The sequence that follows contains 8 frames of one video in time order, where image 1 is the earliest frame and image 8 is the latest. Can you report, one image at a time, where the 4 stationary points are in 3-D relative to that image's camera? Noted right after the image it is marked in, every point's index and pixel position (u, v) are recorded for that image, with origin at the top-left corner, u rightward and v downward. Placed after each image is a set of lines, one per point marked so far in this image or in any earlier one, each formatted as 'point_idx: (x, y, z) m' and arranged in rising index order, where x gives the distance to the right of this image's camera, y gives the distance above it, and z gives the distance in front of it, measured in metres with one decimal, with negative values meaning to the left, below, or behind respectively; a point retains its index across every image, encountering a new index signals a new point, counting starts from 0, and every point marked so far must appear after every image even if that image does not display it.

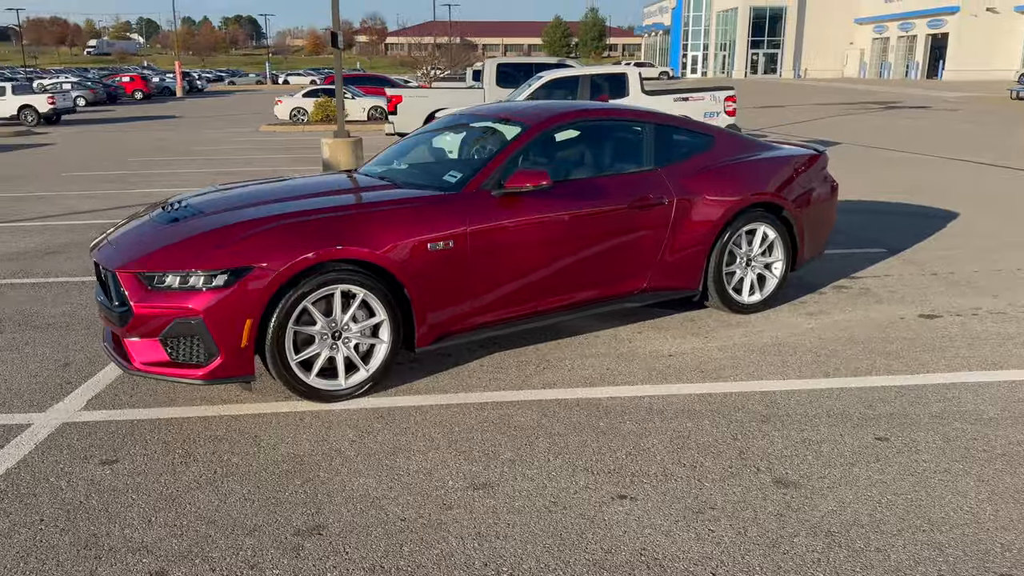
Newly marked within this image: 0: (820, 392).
0: (+1.5, -0.5, +4.2) m
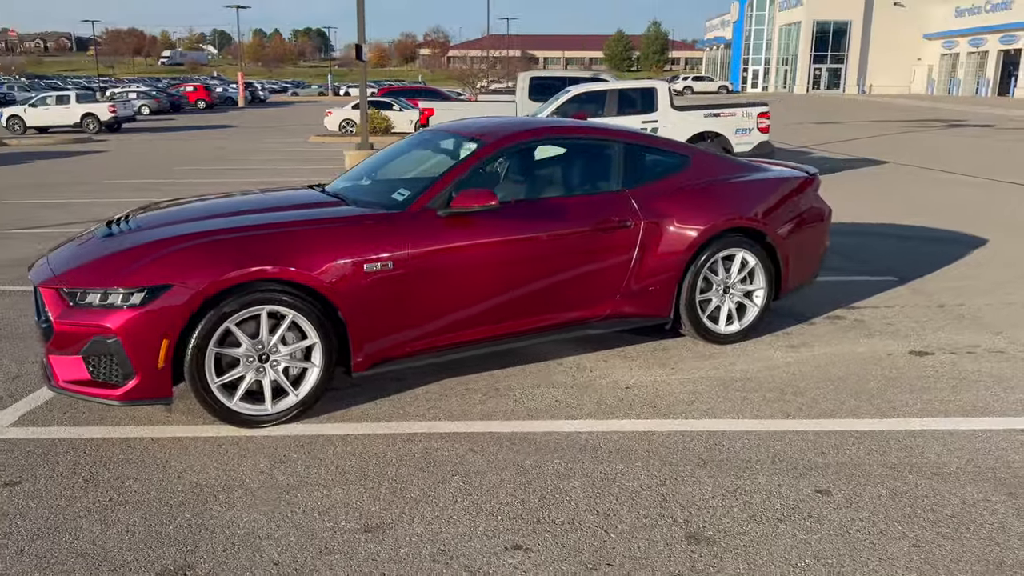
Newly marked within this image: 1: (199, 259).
0: (+1.2, -0.7, +3.9) m
1: (-1.4, +0.1, +3.9) m
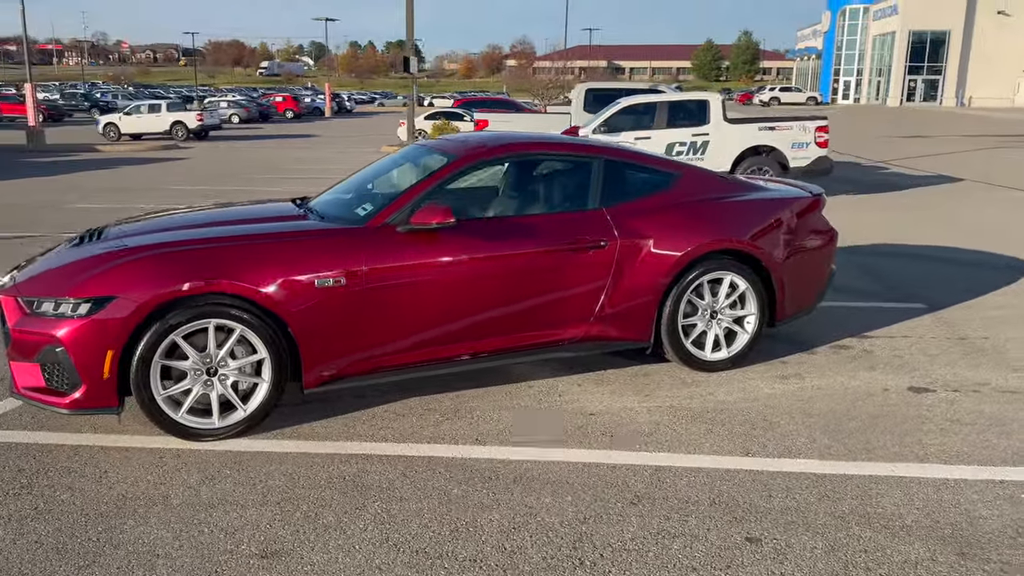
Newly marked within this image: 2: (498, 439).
0: (+0.9, -0.8, +3.7) m
1: (-1.7, +0.1, +3.9) m
2: (-0.1, -0.7, +4.1) m
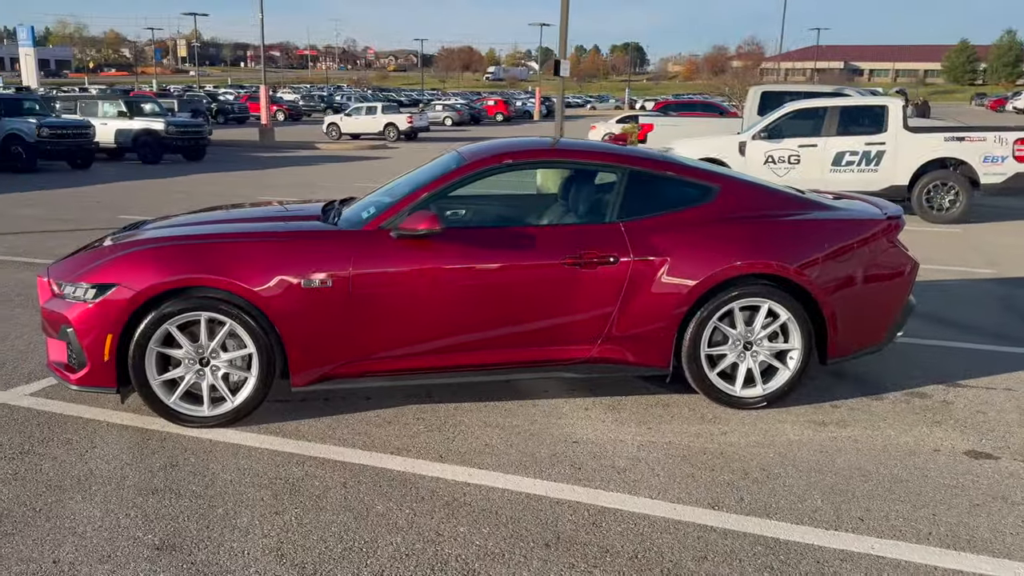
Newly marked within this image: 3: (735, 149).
0: (+0.6, -0.9, +3.3) m
1: (-1.8, +0.1, +4.1) m
2: (-0.2, -0.8, +3.9) m
3: (+3.4, +2.1, +12.8) m
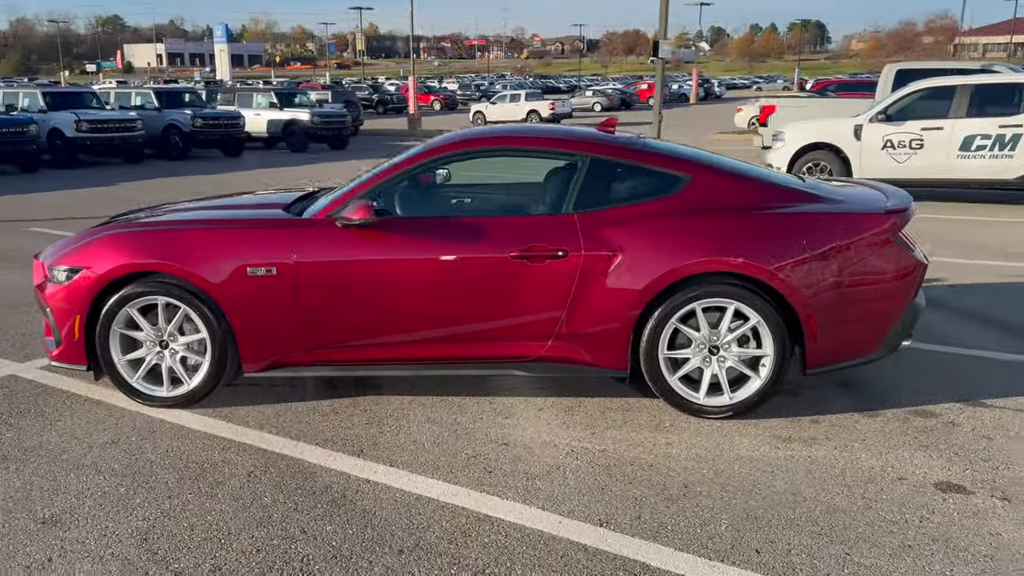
0: (+0.1, -0.9, +3.0) m
1: (-2.1, +0.2, +4.3) m
2: (-0.6, -0.8, +3.8) m
3: (+4.7, +2.2, +11.8) m
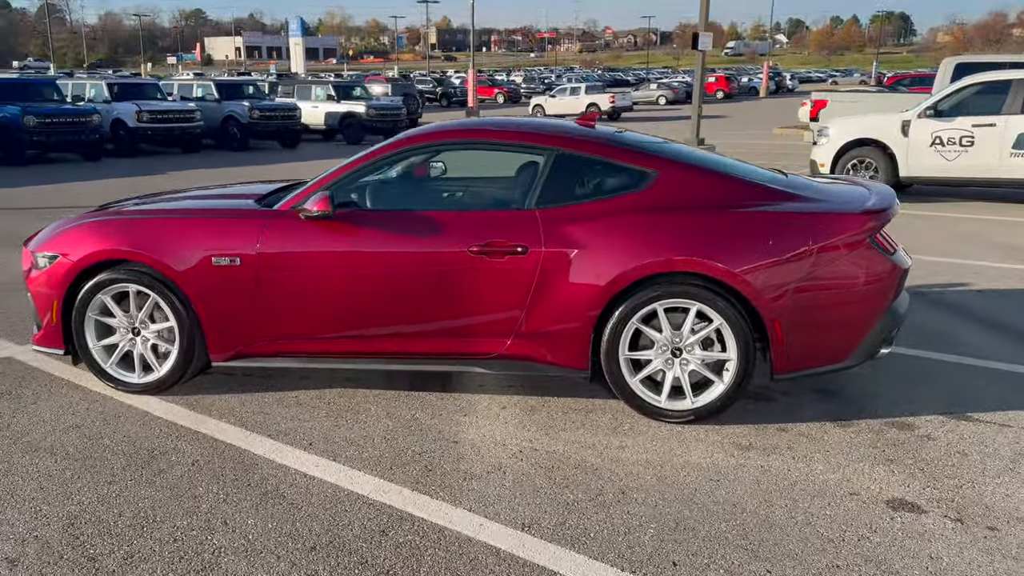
0: (-0.2, -0.9, +3.0) m
1: (-2.2, +0.3, +4.4) m
2: (-0.8, -0.7, +3.8) m
3: (+5.2, +2.1, +11.4) m
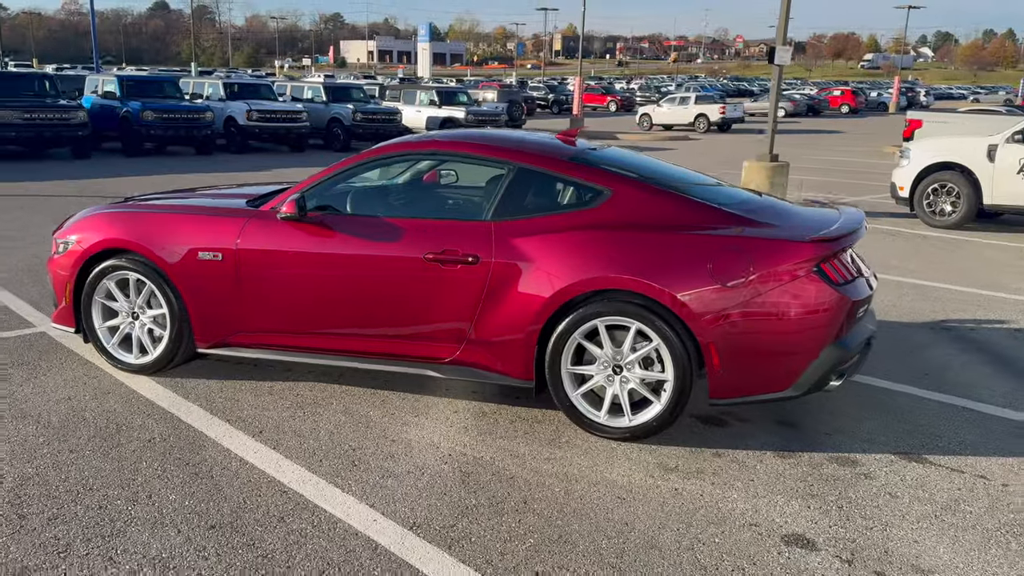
0: (-0.6, -0.9, +3.1) m
1: (-2.4, +0.4, +4.9) m
2: (-1.1, -0.7, +4.1) m
3: (+6.0, +1.7, +10.7) m
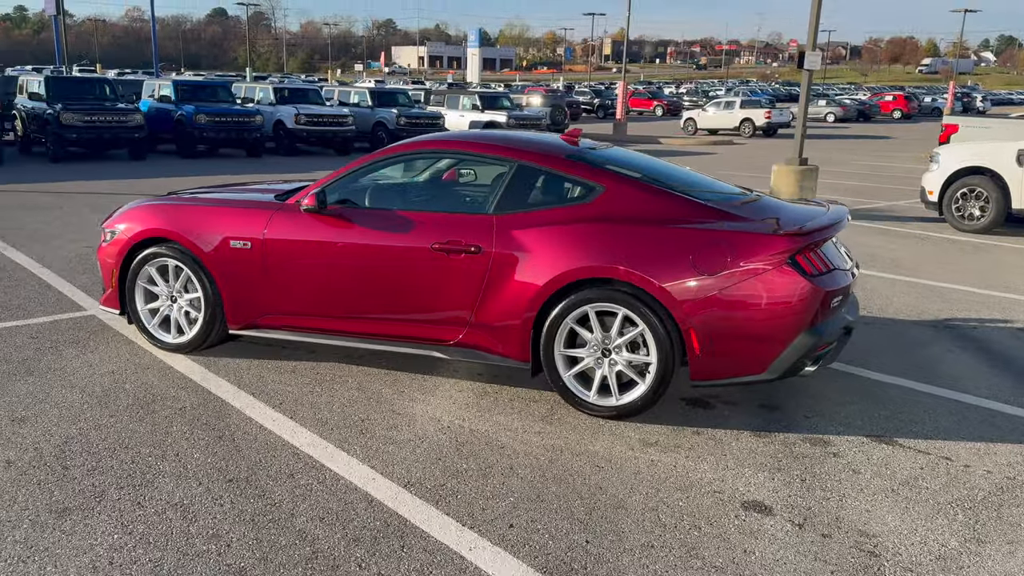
0: (-0.7, -0.8, +3.5) m
1: (-2.3, +0.4, +5.3) m
2: (-1.2, -0.6, +4.5) m
3: (+6.4, +1.6, +10.7) m
